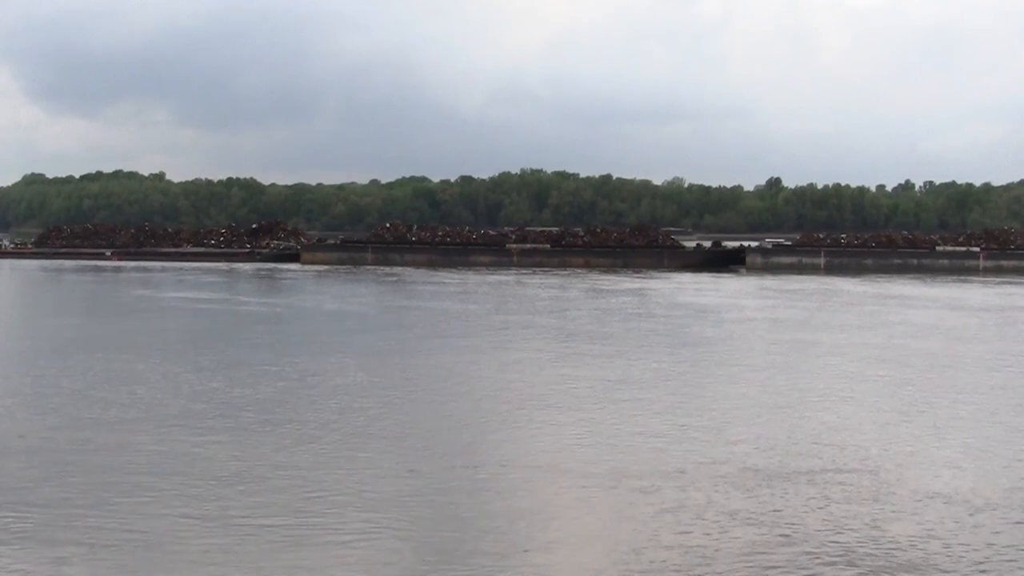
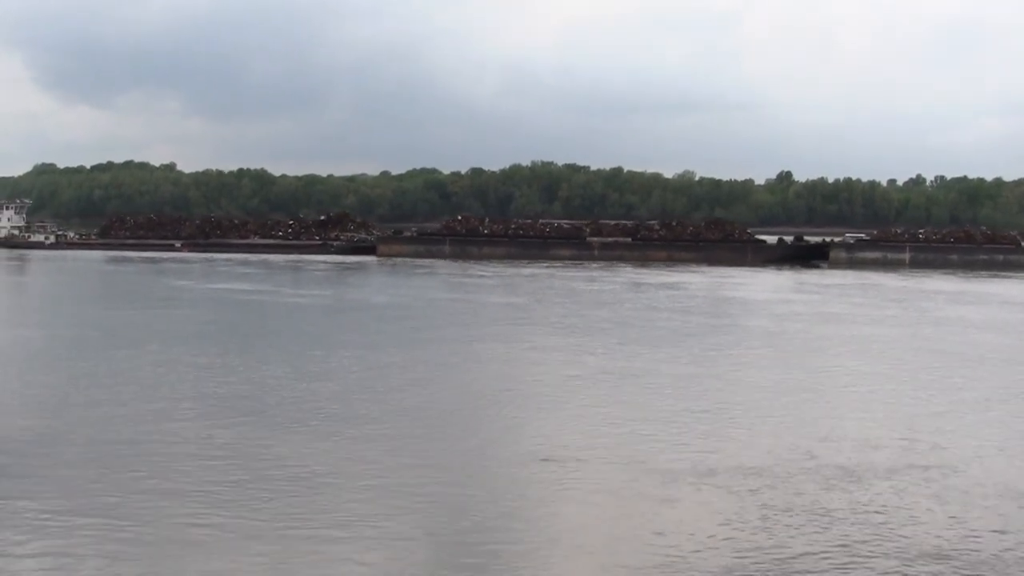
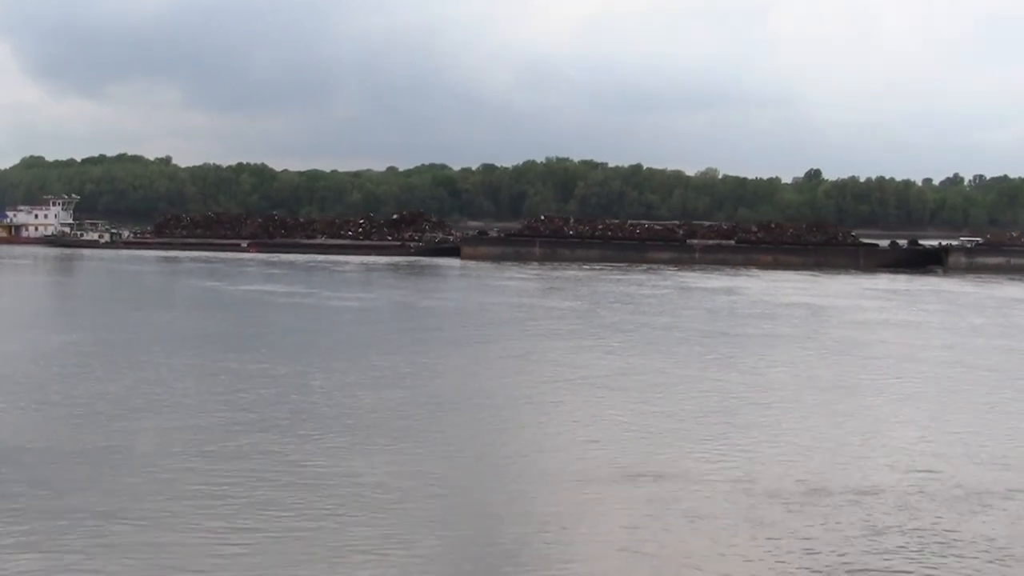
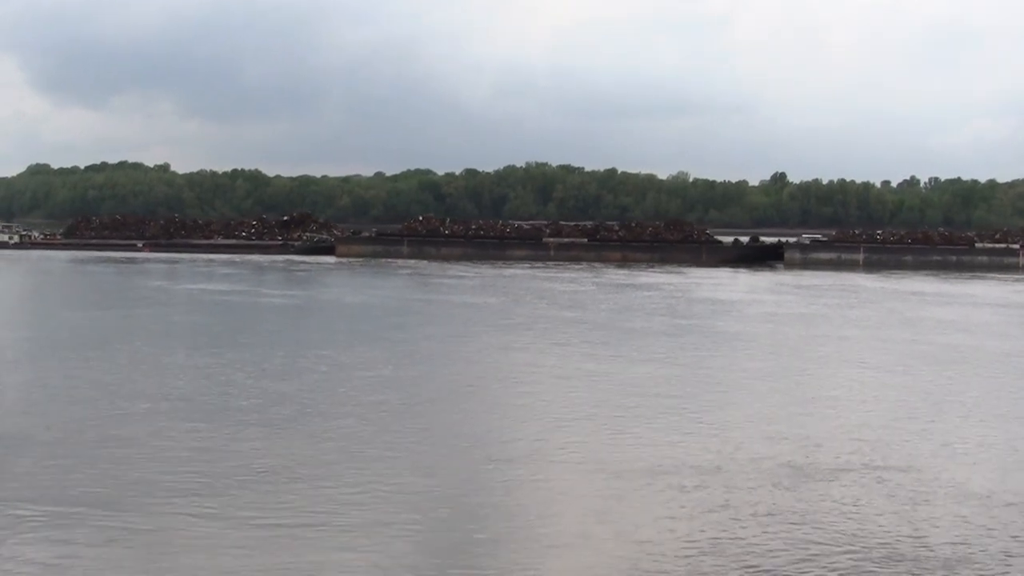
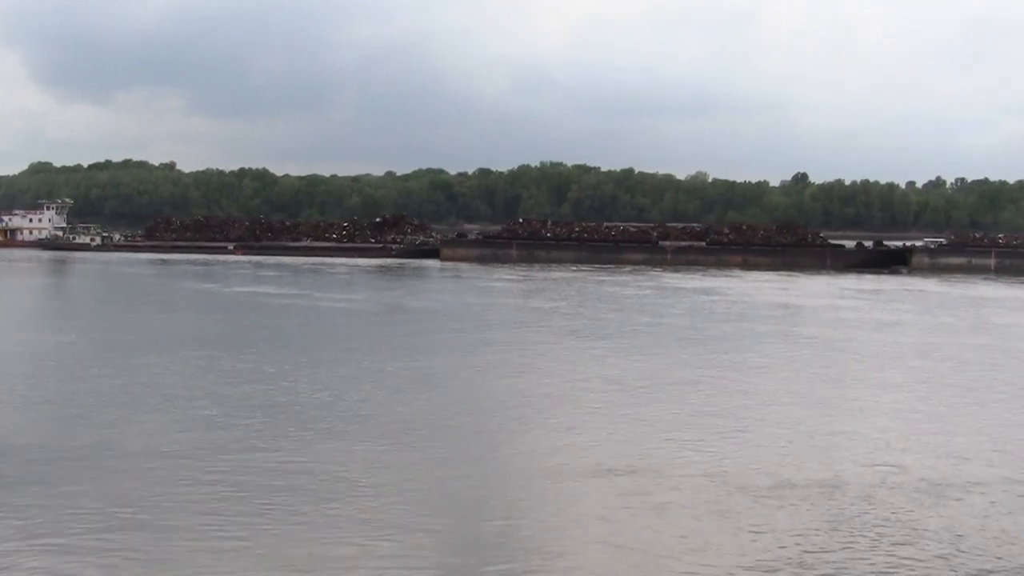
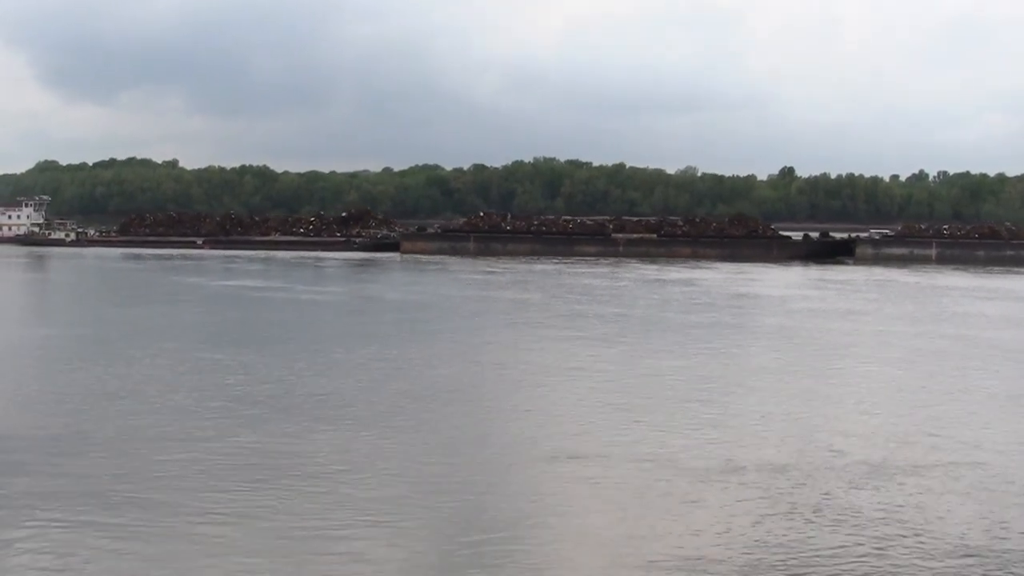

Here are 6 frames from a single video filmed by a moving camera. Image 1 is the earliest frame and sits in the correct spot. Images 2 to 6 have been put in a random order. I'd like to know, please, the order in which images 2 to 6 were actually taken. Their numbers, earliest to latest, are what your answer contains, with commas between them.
4, 2, 6, 5, 3
